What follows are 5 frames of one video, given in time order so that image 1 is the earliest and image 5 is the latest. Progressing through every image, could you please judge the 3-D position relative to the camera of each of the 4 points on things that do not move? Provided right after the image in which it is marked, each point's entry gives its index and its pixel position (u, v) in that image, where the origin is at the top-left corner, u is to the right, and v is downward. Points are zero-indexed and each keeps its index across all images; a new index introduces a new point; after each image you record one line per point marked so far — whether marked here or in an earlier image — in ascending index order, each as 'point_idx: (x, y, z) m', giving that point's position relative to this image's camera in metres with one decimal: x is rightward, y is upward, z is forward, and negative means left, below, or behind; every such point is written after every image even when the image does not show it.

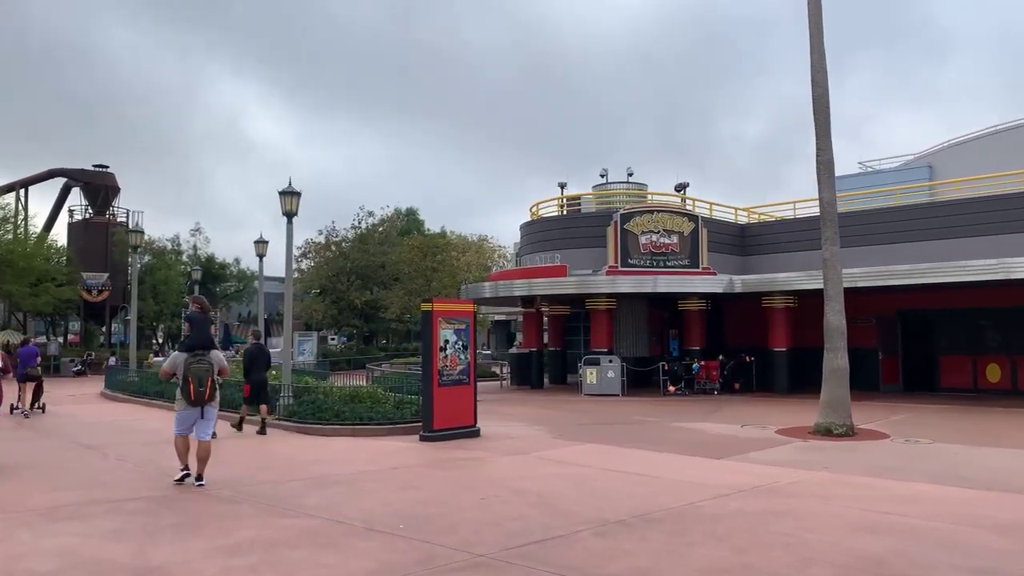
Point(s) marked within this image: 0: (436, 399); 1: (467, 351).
0: (-1.3, -1.9, +13.5) m
1: (-0.8, -1.1, +14.1) m
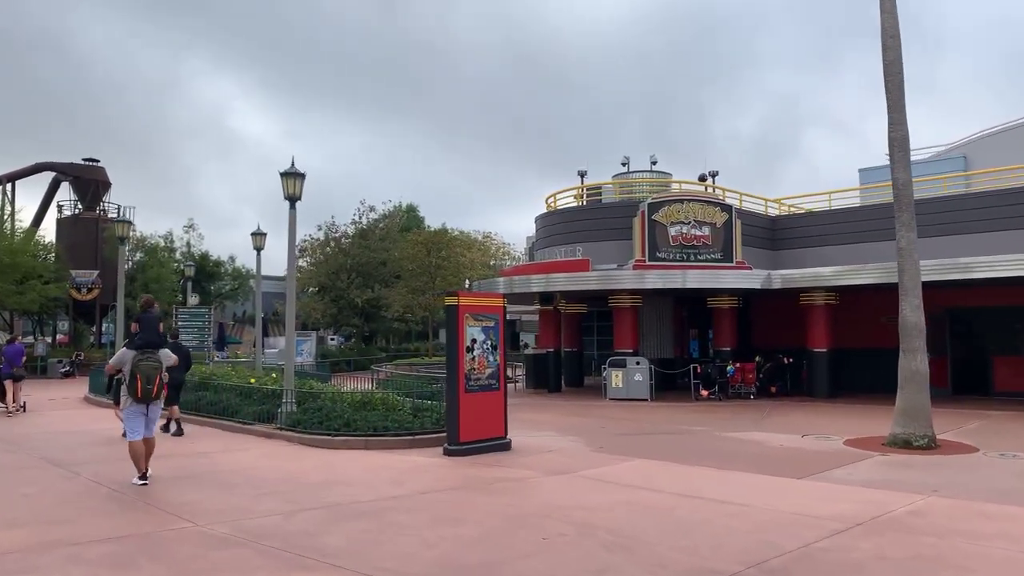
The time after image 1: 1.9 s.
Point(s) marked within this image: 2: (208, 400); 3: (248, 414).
0: (-0.7, -1.8, +11.7) m
1: (-0.2, -1.0, +12.4) m
2: (-6.0, -2.2, +15.5) m
3: (-4.8, -2.3, +14.5) m
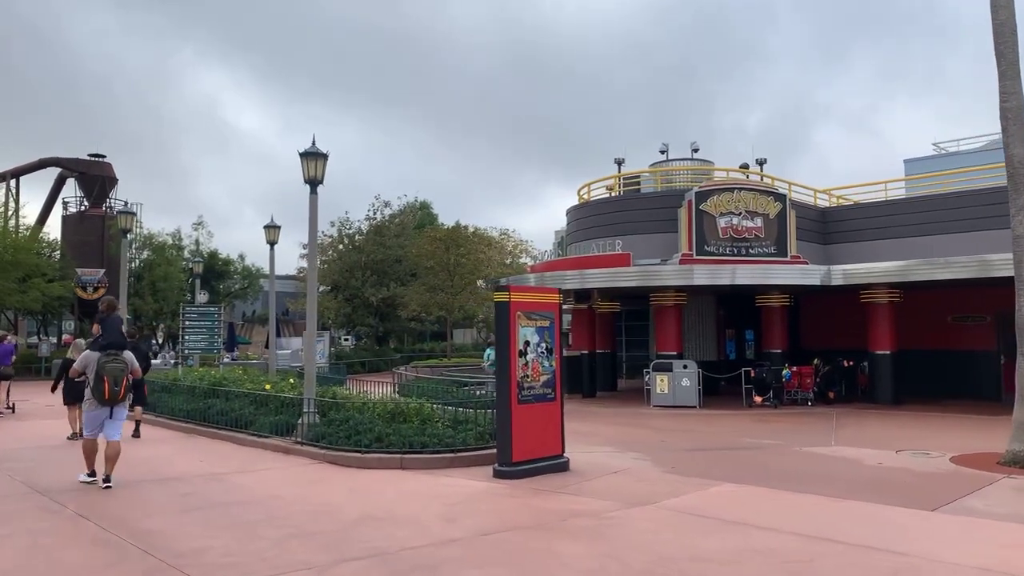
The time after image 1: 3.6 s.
0: (0.0, -1.7, +10.0) m
1: (+0.5, -0.9, +10.6) m
2: (-5.2, -2.1, +13.9) m
3: (-4.0, -2.2, +12.8) m
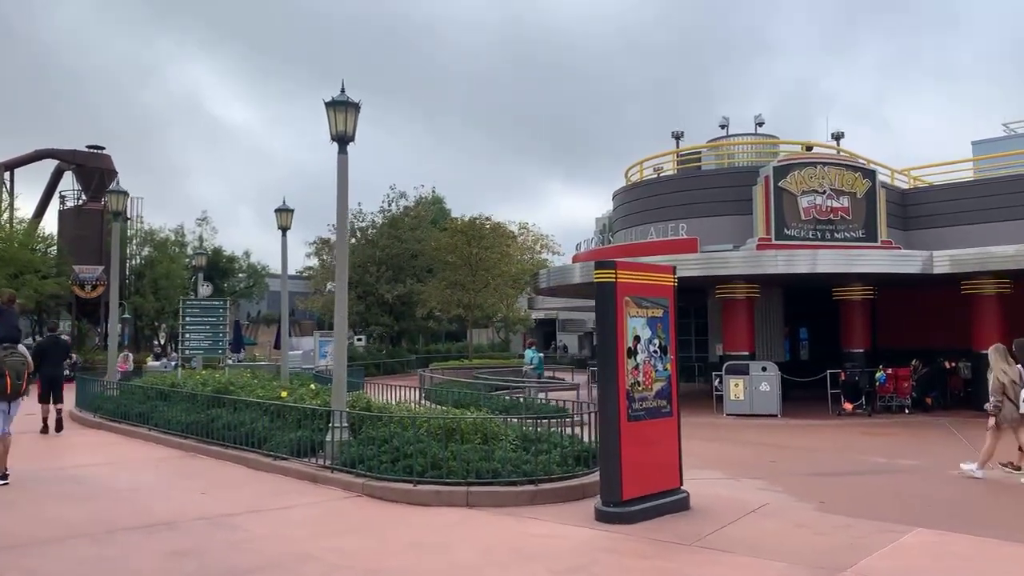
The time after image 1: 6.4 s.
0: (+1.1, -1.5, +7.4) m
1: (+1.6, -0.7, +8.0) m
2: (-4.1, -1.9, +11.3) m
3: (-3.0, -2.0, +10.2) m
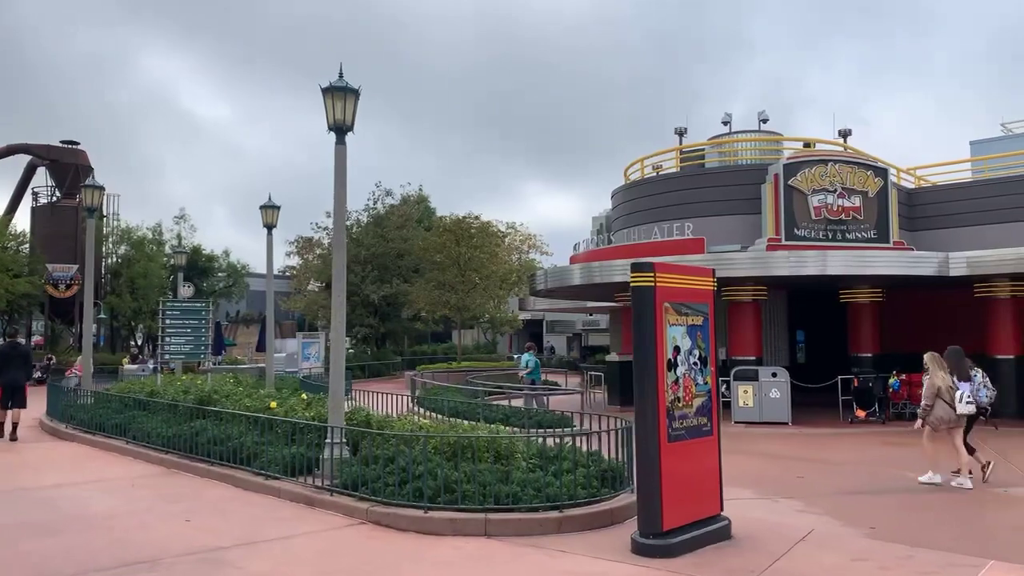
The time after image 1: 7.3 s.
0: (+1.3, -1.5, +6.6) m
1: (+1.8, -0.8, +7.3) m
2: (-4.0, -1.9, +10.4) m
3: (-2.8, -2.0, +9.3) m
